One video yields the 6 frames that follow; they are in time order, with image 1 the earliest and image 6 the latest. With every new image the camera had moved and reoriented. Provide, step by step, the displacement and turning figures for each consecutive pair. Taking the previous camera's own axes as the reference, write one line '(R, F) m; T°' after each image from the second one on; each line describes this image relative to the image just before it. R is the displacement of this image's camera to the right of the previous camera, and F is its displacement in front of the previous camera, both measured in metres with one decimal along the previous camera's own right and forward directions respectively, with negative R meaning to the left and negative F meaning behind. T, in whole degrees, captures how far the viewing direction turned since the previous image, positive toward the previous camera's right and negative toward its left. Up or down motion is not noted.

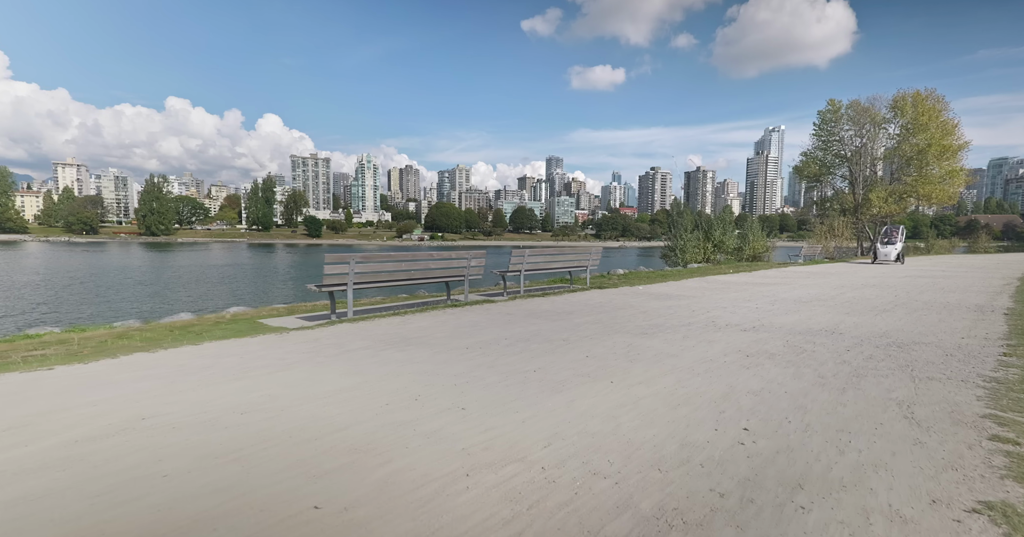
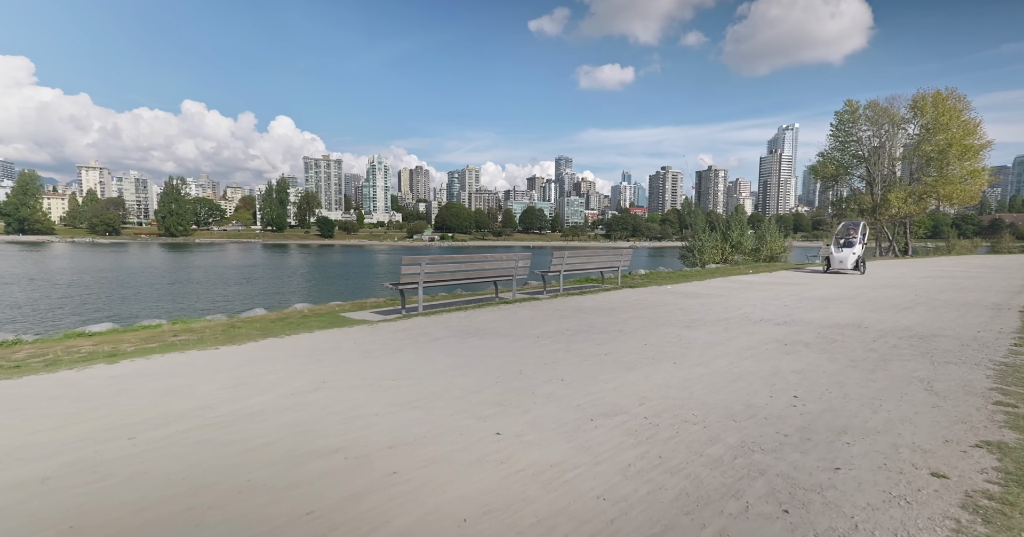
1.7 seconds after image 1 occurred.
(-0.8, -1.1) m; -1°
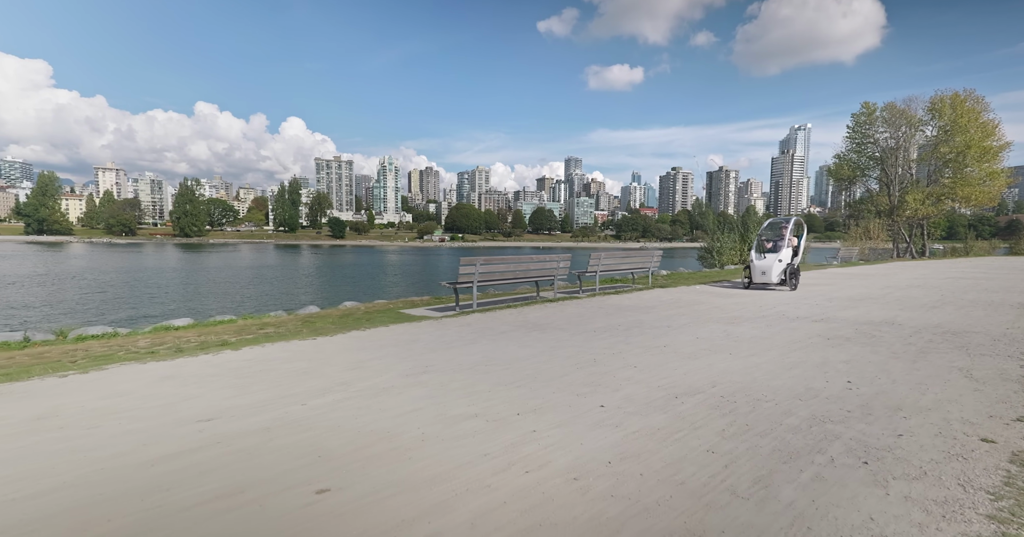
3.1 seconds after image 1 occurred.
(-0.8, -0.7) m; -1°
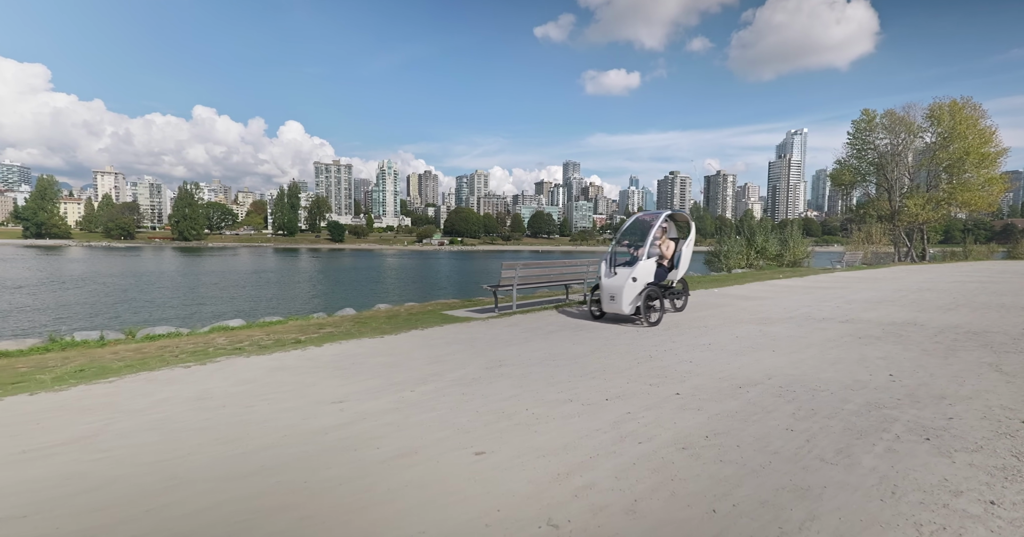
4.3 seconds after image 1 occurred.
(-0.8, -0.5) m; 0°
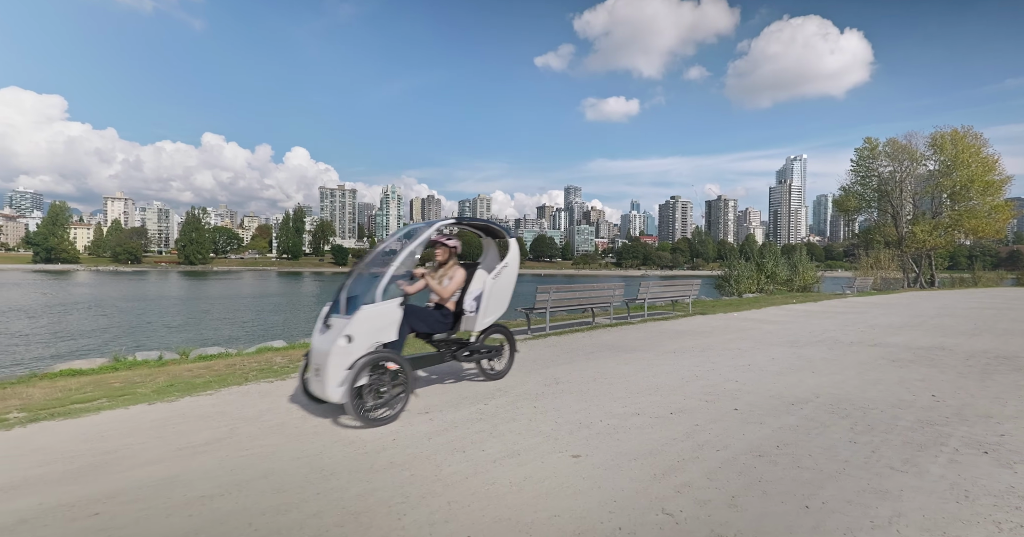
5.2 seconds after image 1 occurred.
(-0.6, -0.4) m; -1°
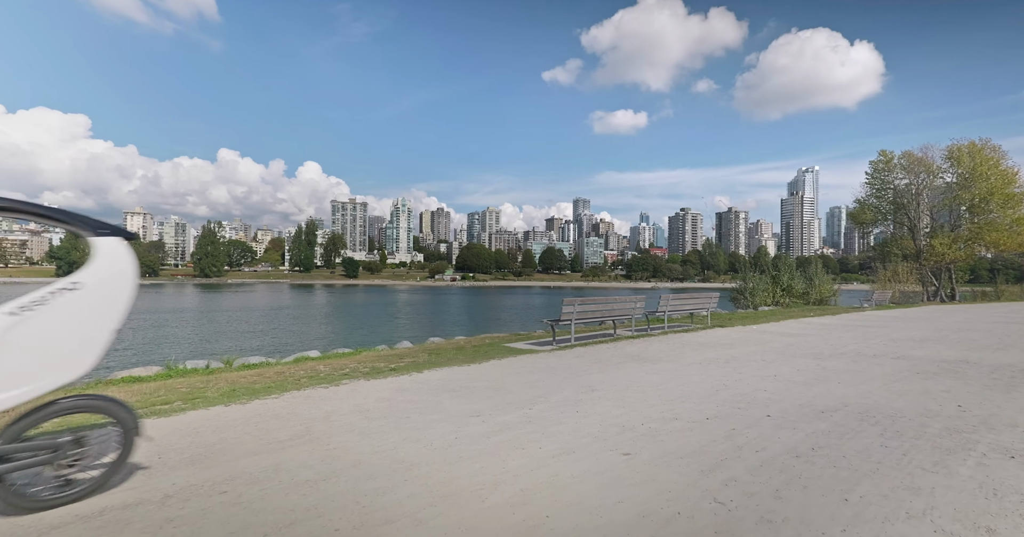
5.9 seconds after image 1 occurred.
(-0.3, -0.4) m; -1°
